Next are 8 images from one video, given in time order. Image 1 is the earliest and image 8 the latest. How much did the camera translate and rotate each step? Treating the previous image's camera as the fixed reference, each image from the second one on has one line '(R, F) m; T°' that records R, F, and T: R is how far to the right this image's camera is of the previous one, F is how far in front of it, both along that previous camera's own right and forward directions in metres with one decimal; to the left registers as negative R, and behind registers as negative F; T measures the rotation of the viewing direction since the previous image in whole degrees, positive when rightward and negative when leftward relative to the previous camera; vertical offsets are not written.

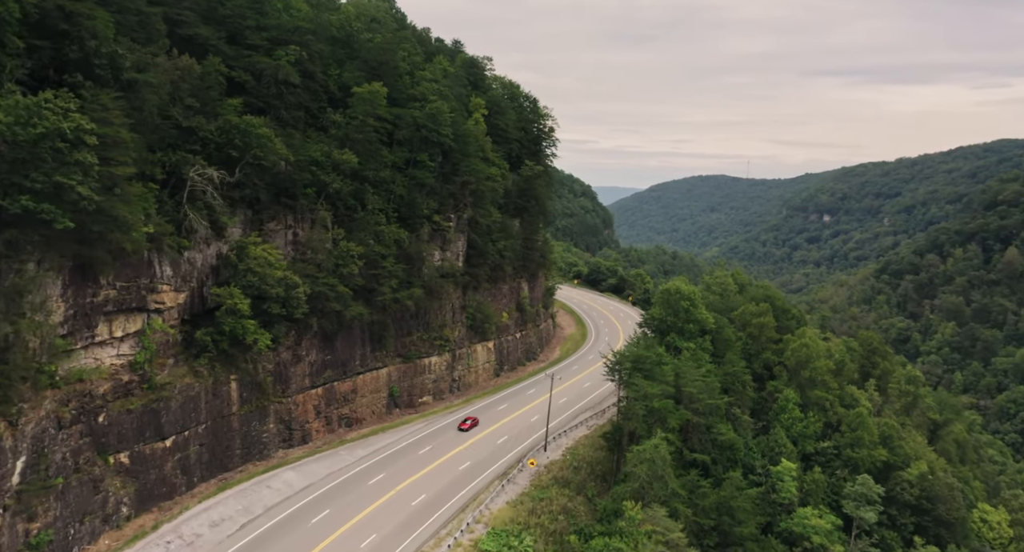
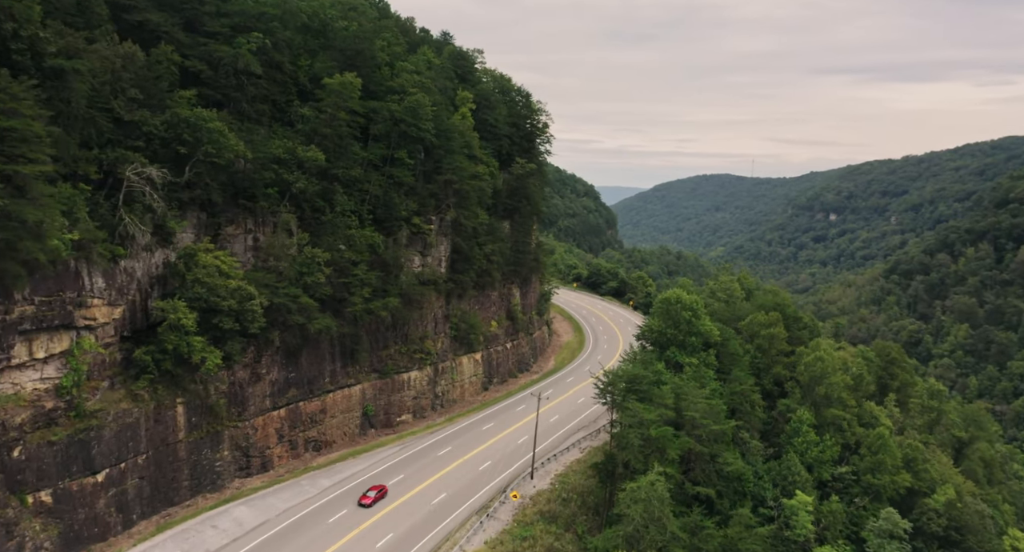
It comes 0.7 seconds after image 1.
(+1.2, +4.3) m; 0°
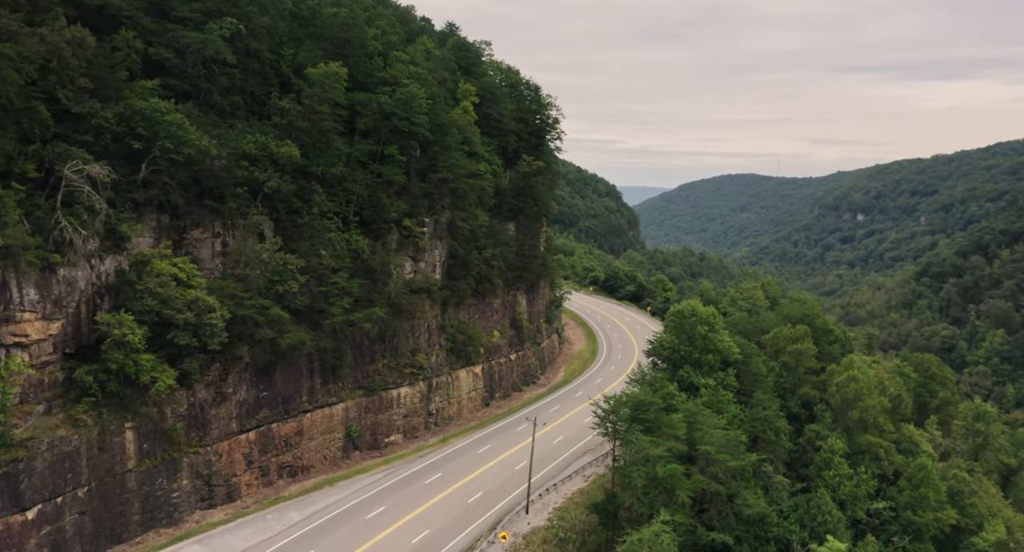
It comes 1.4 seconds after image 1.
(+1.3, +4.2) m; -2°
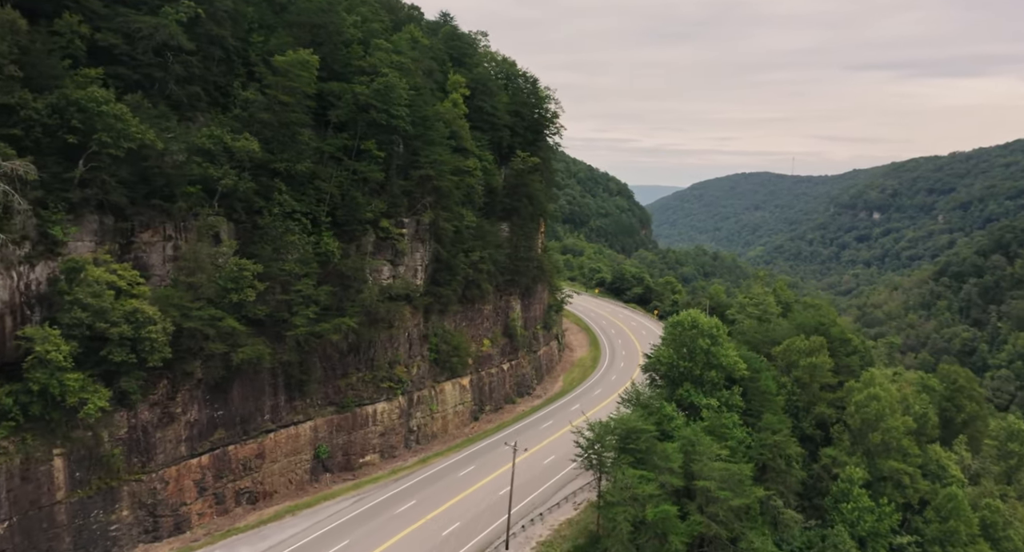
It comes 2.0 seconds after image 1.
(+1.4, +3.7) m; -1°
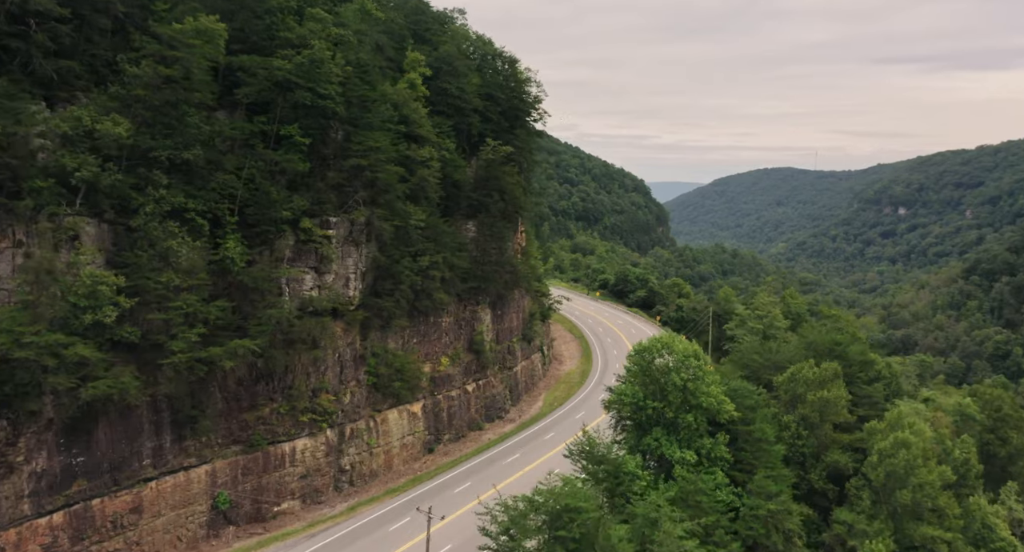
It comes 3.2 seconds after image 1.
(+3.2, +7.0) m; -2°
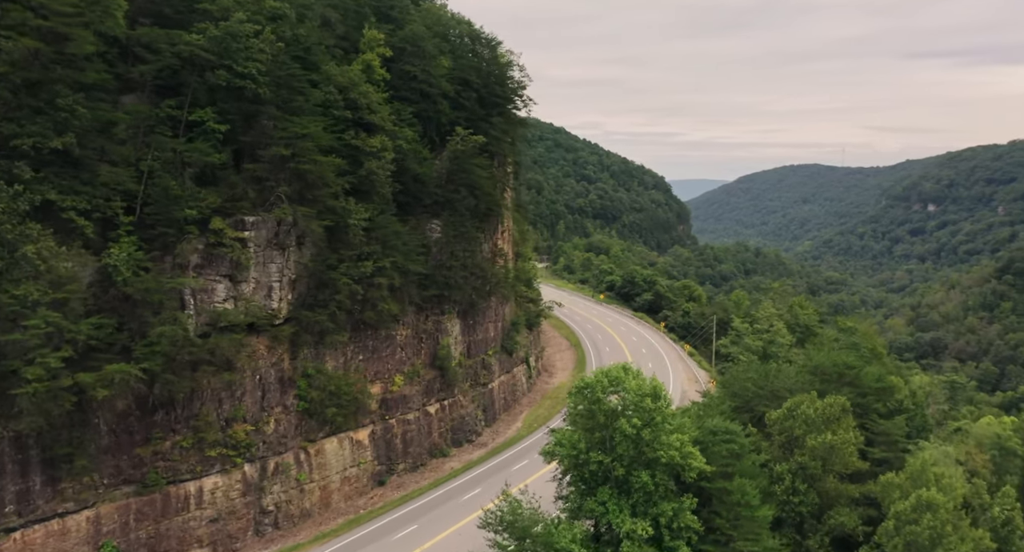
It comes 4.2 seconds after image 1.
(+2.8, +5.4) m; -2°
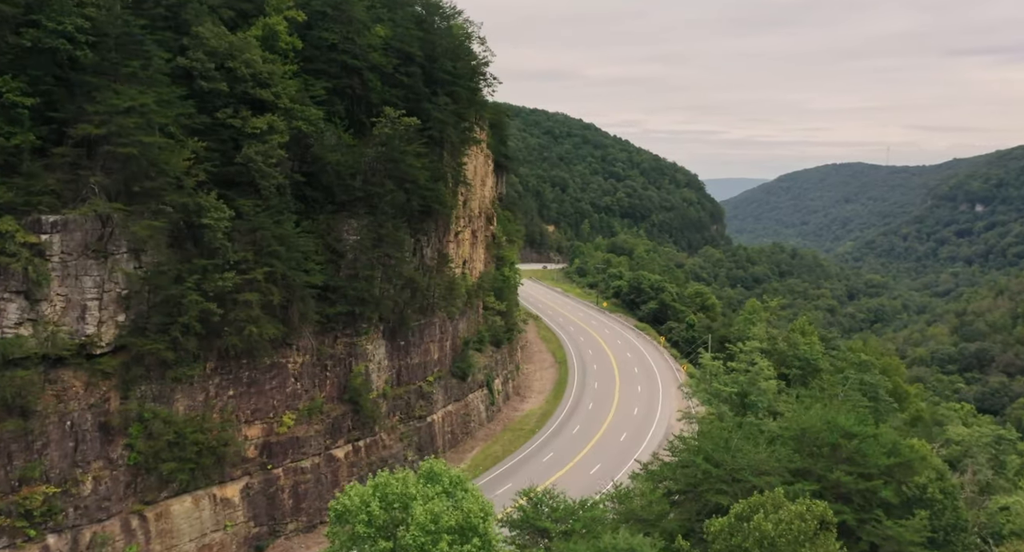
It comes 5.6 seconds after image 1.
(+4.4, +7.7) m; -3°
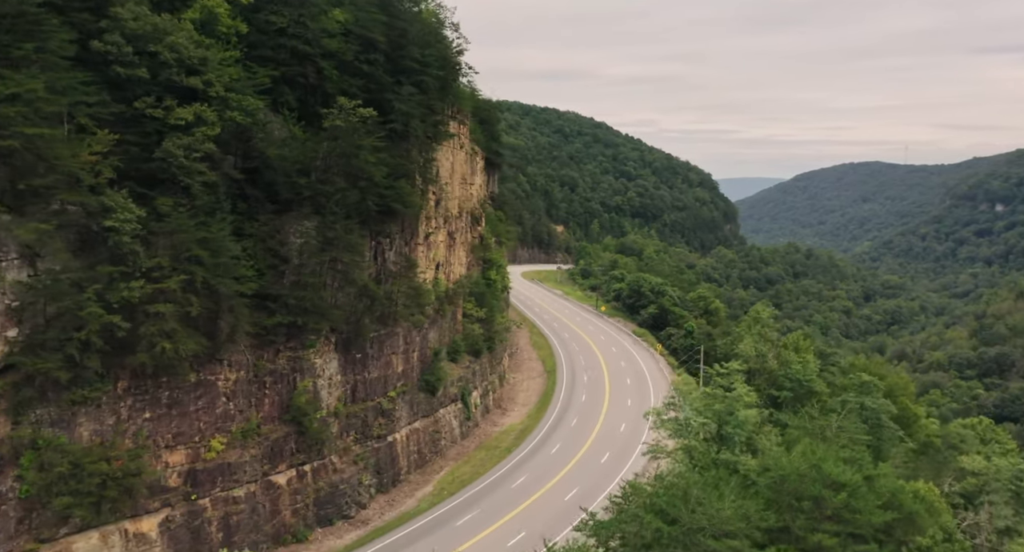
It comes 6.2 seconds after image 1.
(+2.0, +3.2) m; -1°
